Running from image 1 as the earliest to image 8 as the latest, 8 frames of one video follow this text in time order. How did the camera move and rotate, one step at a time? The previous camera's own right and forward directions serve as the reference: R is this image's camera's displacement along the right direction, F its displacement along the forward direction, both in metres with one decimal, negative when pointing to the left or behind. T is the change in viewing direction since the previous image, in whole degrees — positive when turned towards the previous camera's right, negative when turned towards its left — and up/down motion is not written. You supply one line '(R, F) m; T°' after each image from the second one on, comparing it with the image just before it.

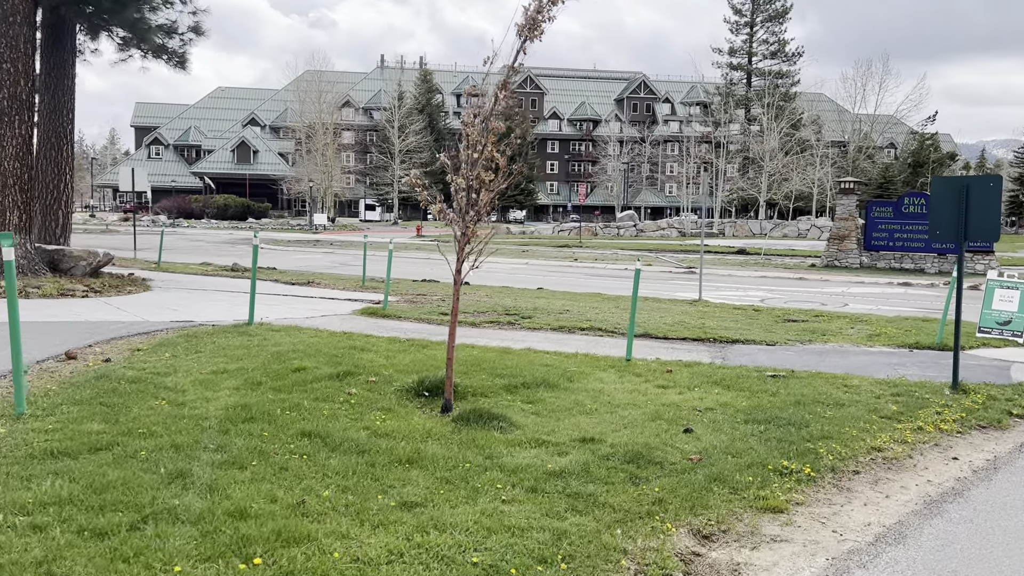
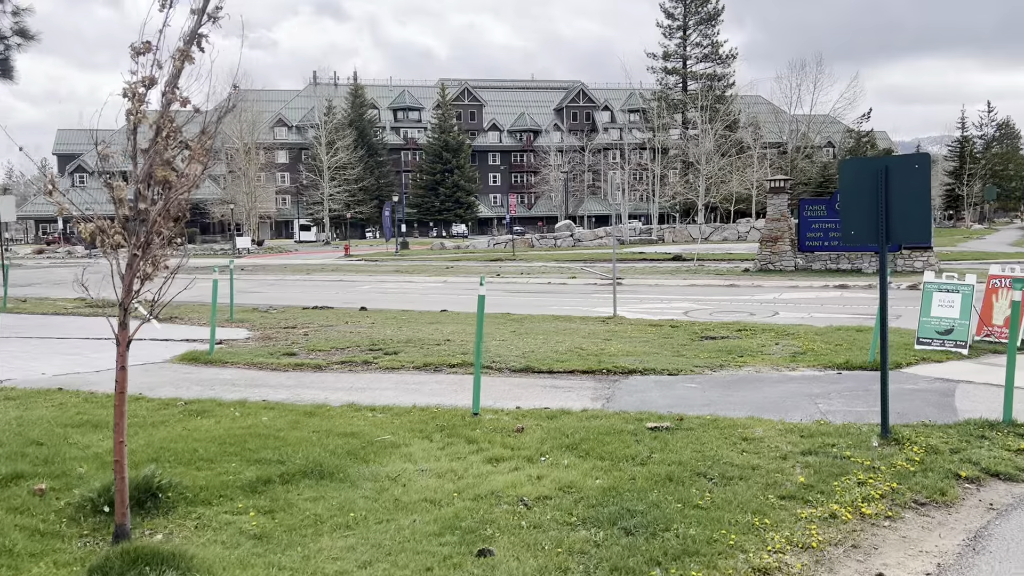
(+1.1, +1.9) m; +3°
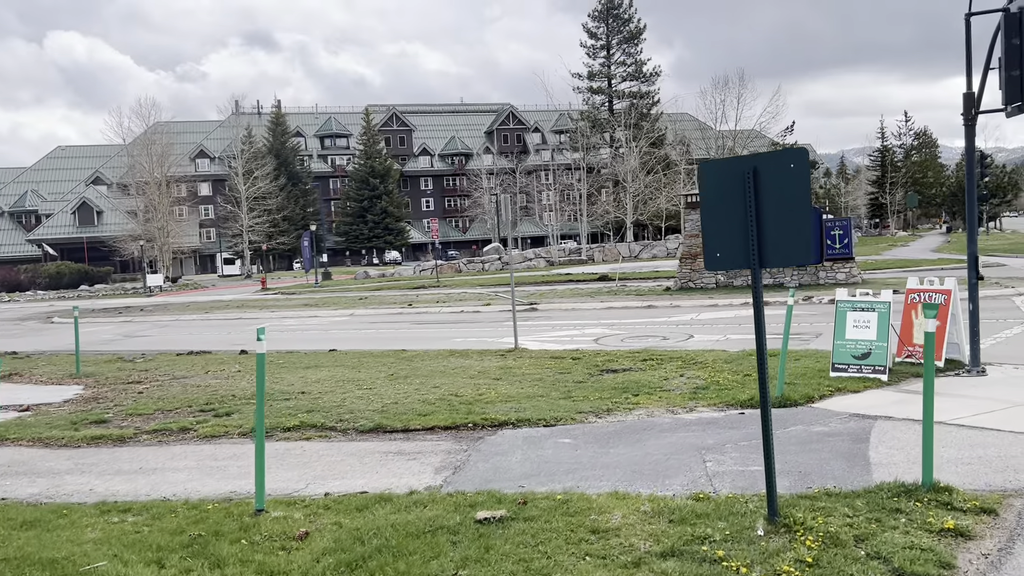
(+0.9, +1.4) m; +4°
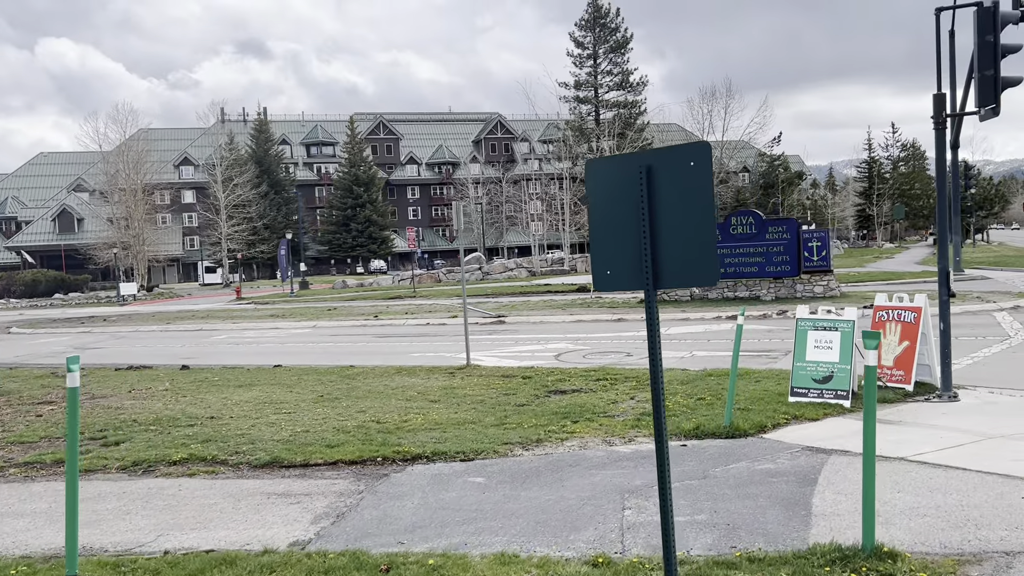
(+0.6, +0.8) m; +1°
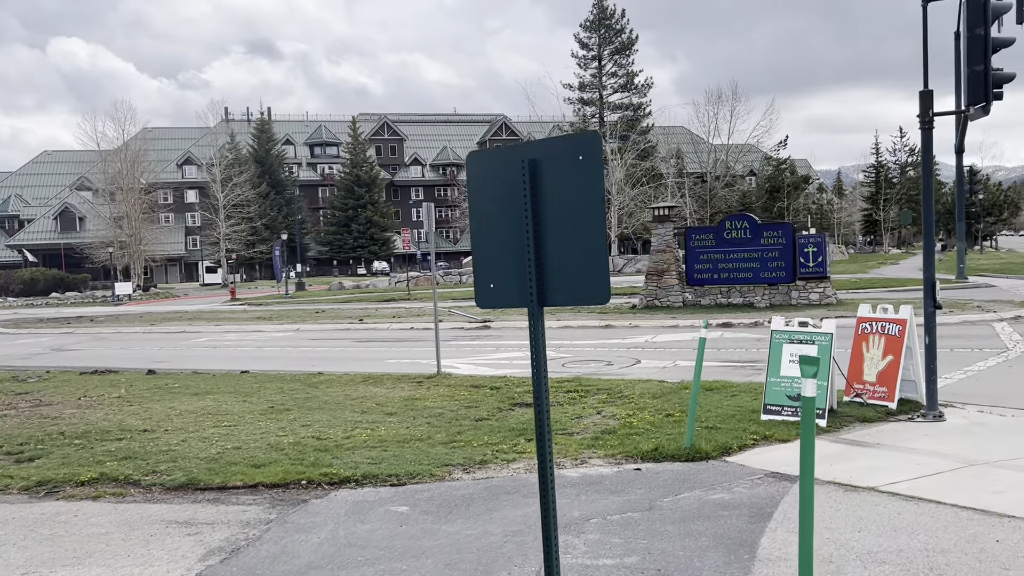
(+0.5, +0.6) m; 0°
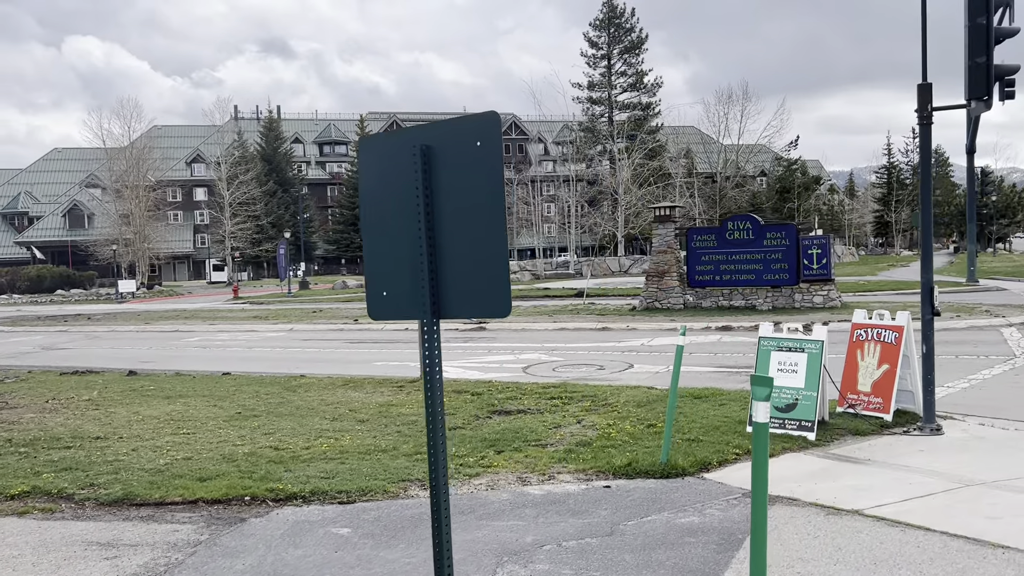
(+0.4, +0.4) m; -1°
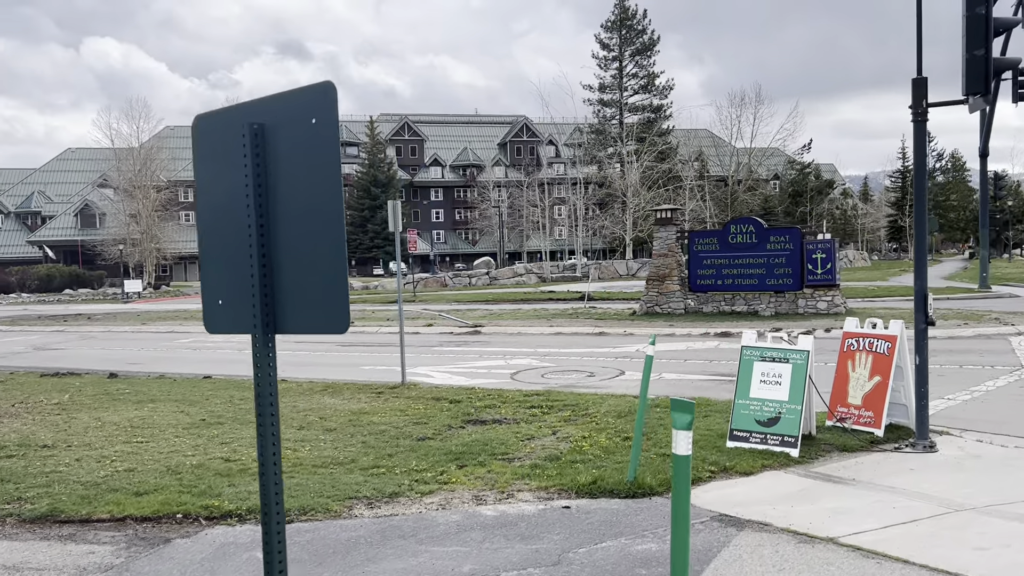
(+0.4, +0.4) m; -1°
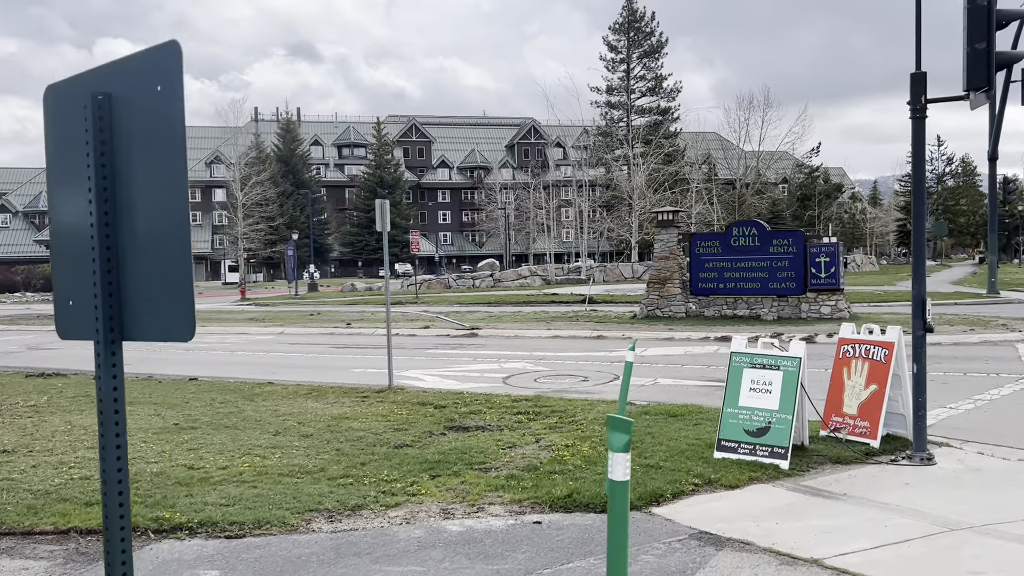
(+0.2, +0.3) m; -1°
